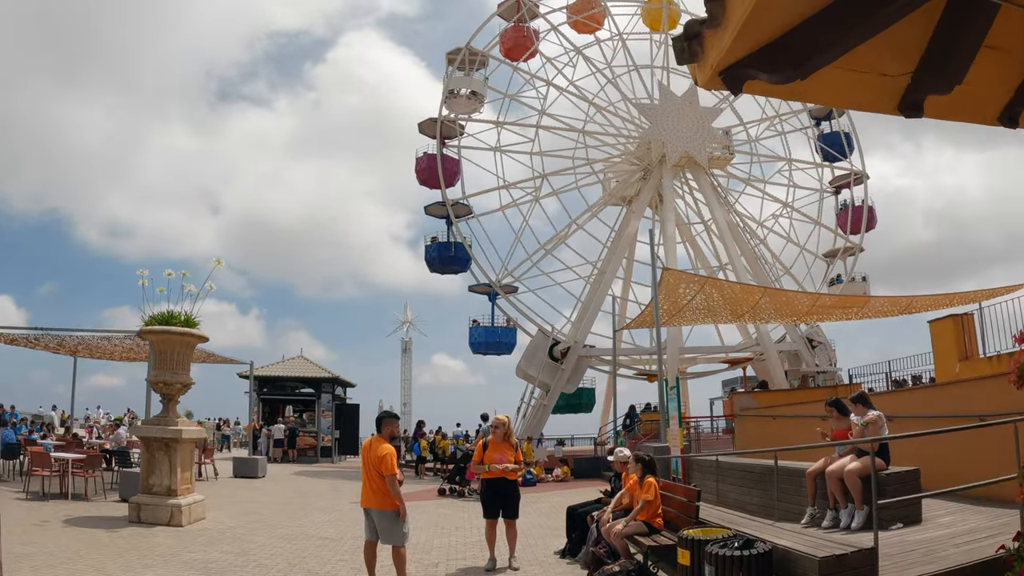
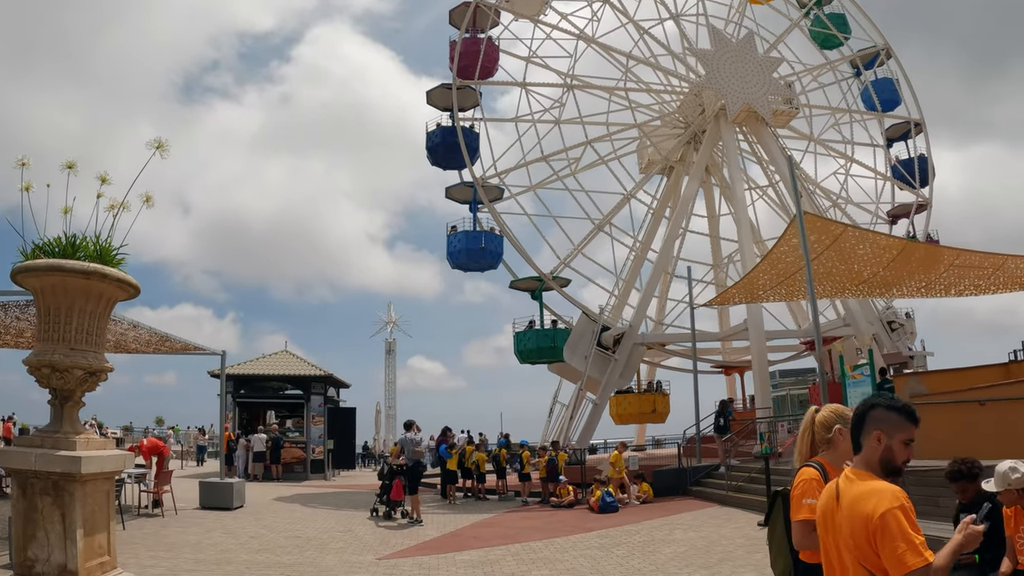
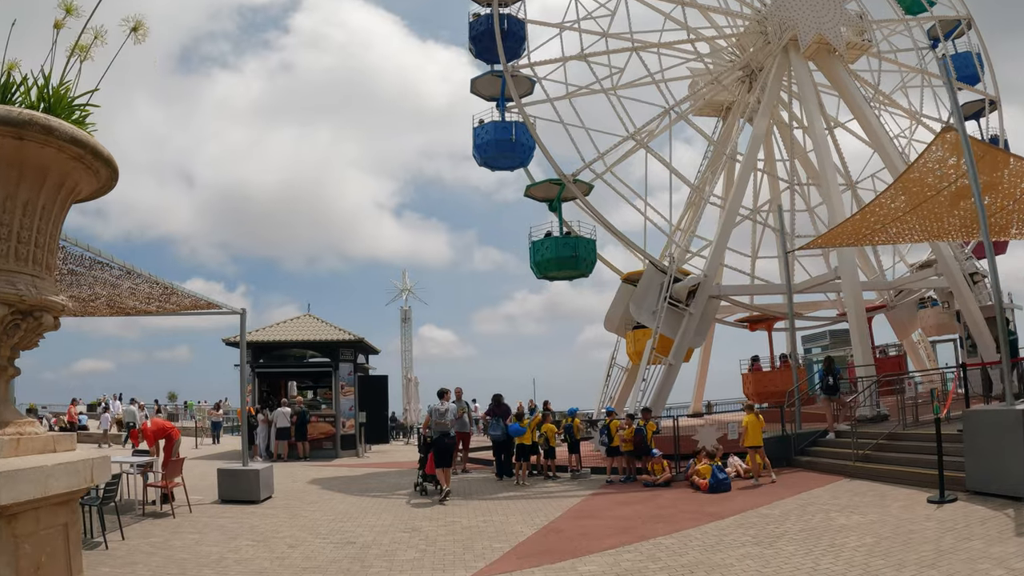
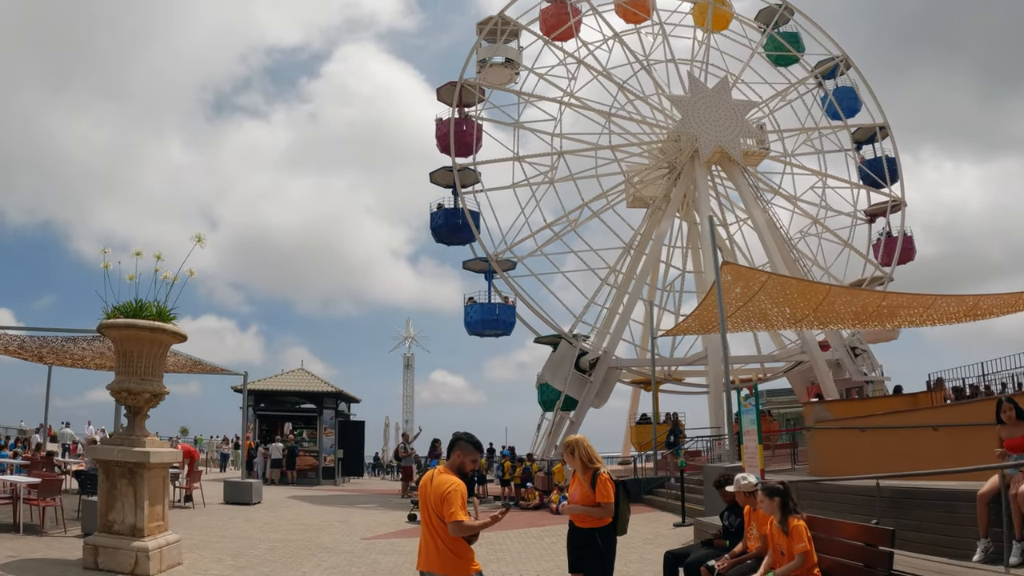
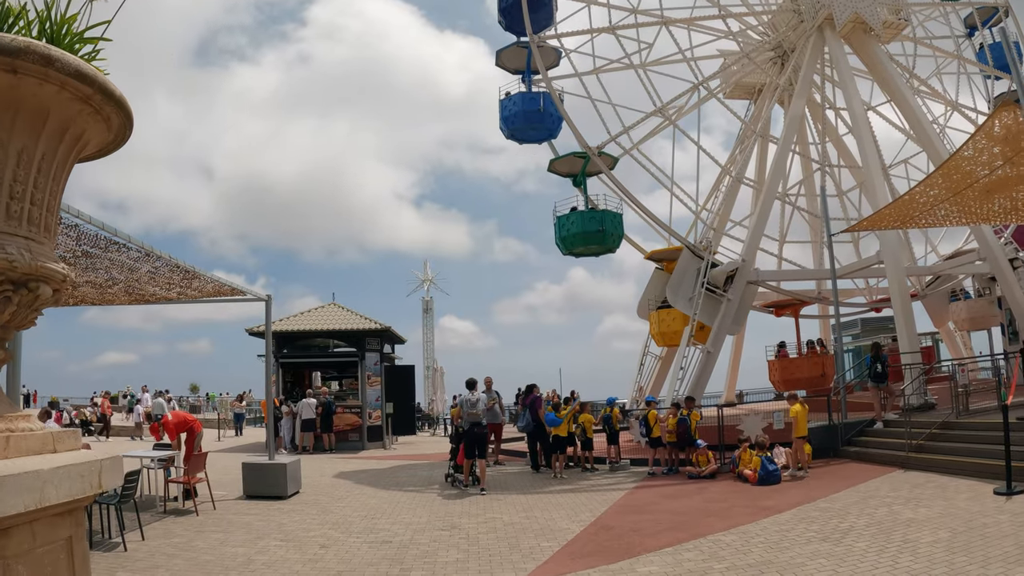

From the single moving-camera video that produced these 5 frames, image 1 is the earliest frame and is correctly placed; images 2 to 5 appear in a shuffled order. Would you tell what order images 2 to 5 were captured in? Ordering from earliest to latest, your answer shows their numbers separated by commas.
4, 2, 3, 5
